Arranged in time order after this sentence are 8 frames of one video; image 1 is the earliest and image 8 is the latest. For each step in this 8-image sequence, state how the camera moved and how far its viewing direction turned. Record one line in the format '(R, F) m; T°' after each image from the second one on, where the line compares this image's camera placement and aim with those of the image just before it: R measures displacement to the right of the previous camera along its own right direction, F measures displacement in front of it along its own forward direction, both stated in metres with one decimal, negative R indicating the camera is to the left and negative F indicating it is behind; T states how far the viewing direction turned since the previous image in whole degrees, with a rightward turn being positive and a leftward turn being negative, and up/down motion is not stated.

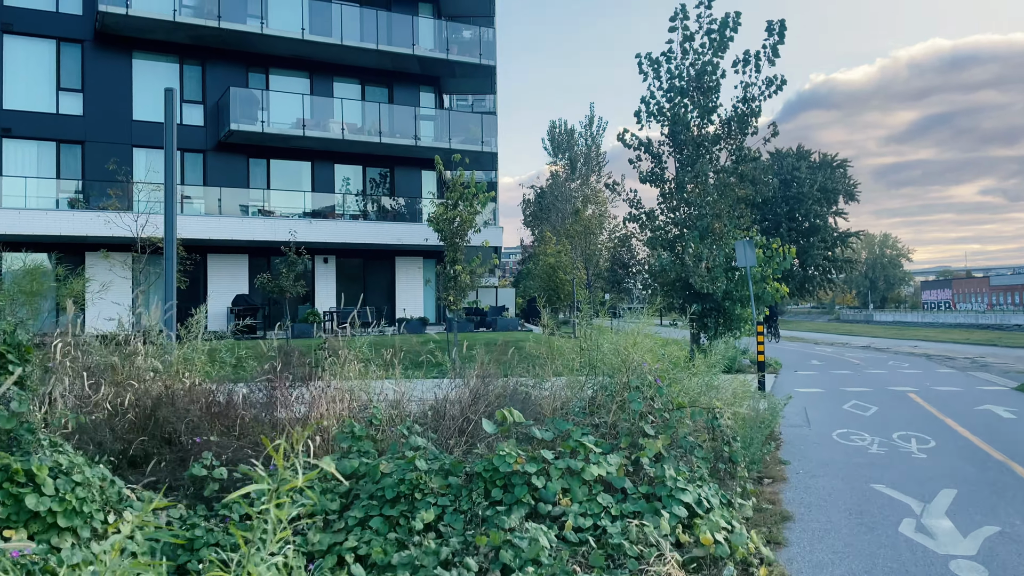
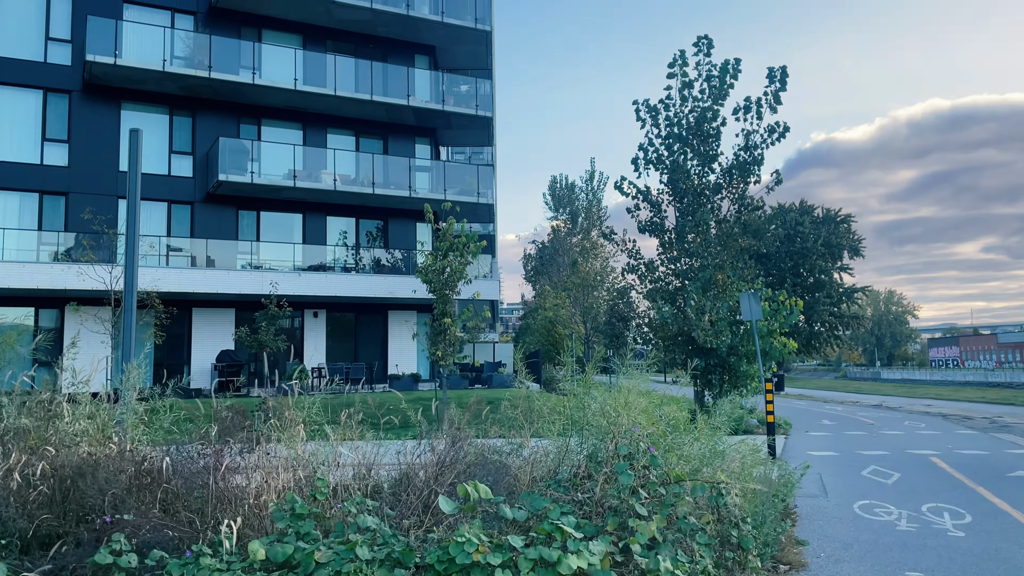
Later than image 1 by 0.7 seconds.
(+0.2, +0.8) m; 0°
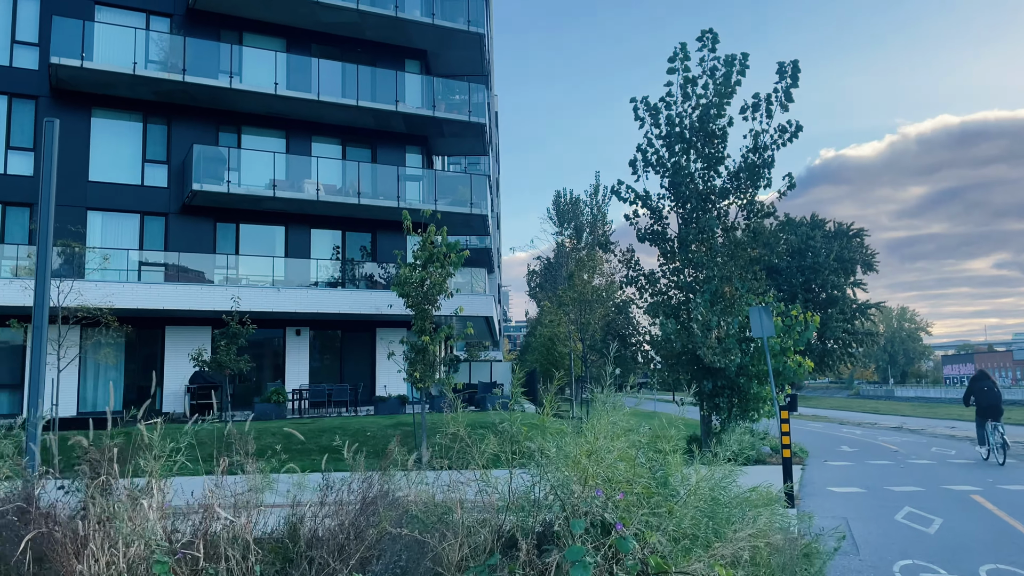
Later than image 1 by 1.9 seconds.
(+0.4, +1.3) m; -1°
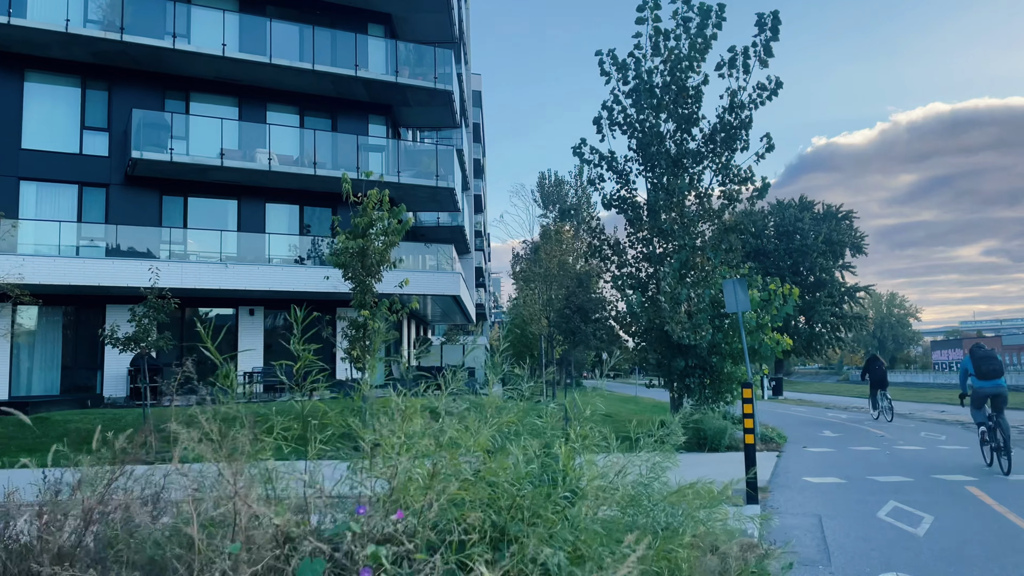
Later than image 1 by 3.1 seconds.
(+0.7, +1.2) m; +1°
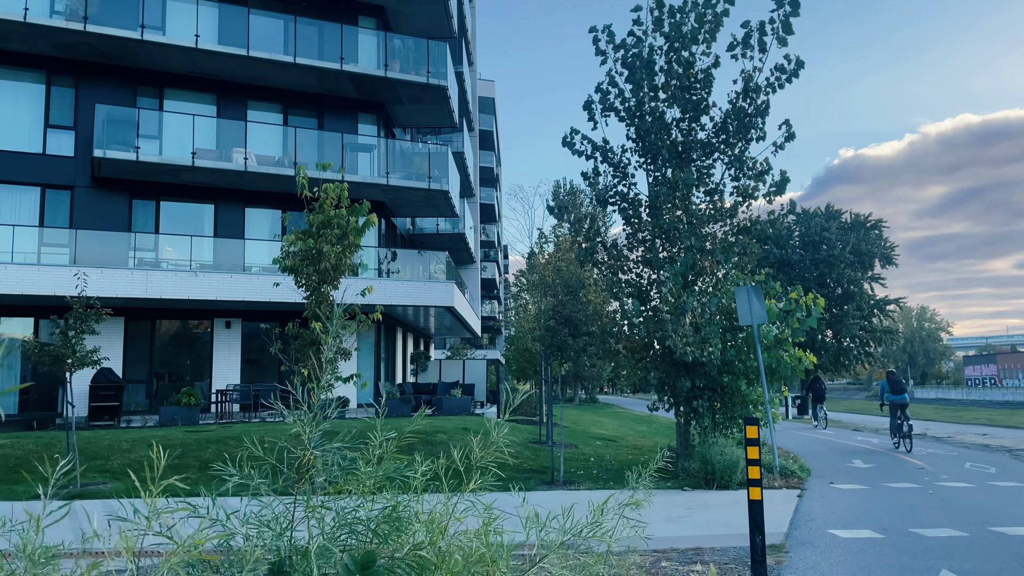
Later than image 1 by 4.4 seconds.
(+0.7, +1.6) m; -2°
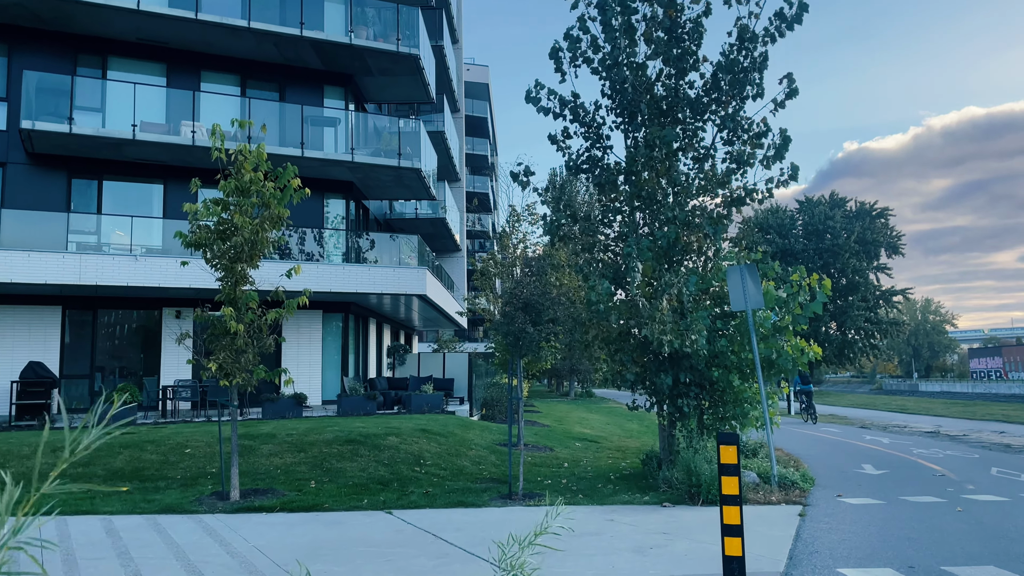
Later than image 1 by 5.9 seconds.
(+0.6, +1.6) m; 0°
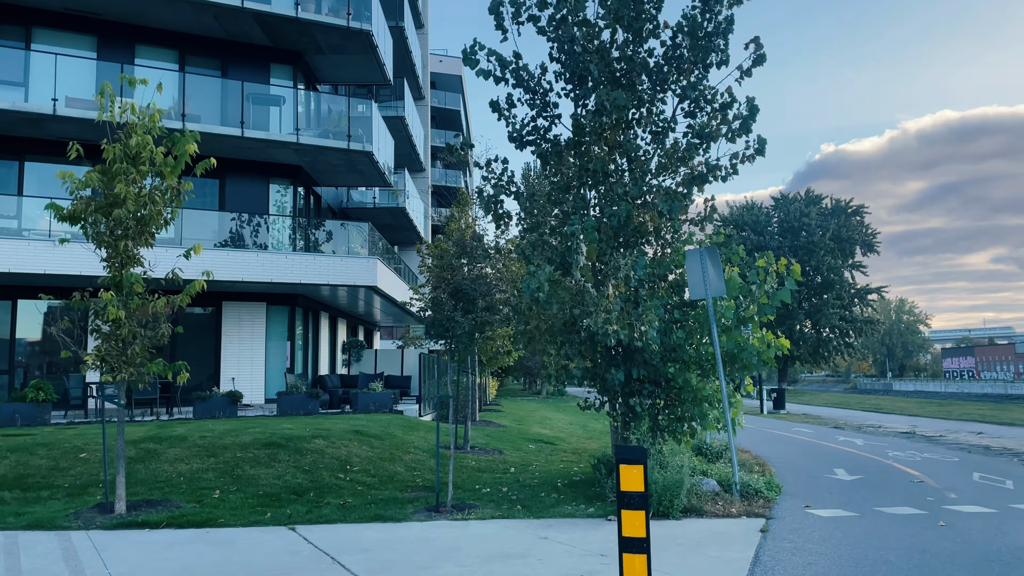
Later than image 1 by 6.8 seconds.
(+0.5, +1.0) m; +2°
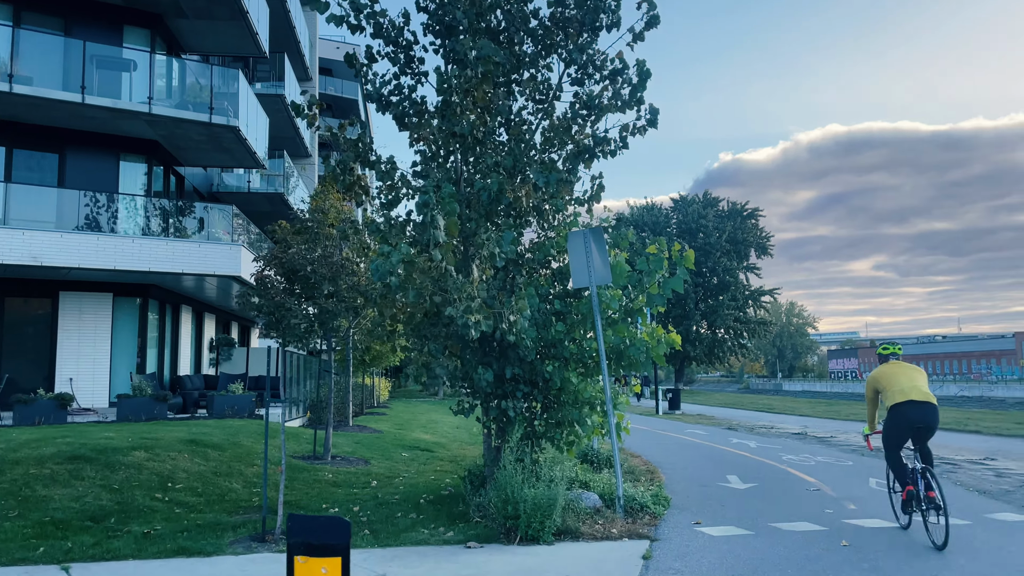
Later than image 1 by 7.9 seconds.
(+0.5, +1.2) m; +7°
